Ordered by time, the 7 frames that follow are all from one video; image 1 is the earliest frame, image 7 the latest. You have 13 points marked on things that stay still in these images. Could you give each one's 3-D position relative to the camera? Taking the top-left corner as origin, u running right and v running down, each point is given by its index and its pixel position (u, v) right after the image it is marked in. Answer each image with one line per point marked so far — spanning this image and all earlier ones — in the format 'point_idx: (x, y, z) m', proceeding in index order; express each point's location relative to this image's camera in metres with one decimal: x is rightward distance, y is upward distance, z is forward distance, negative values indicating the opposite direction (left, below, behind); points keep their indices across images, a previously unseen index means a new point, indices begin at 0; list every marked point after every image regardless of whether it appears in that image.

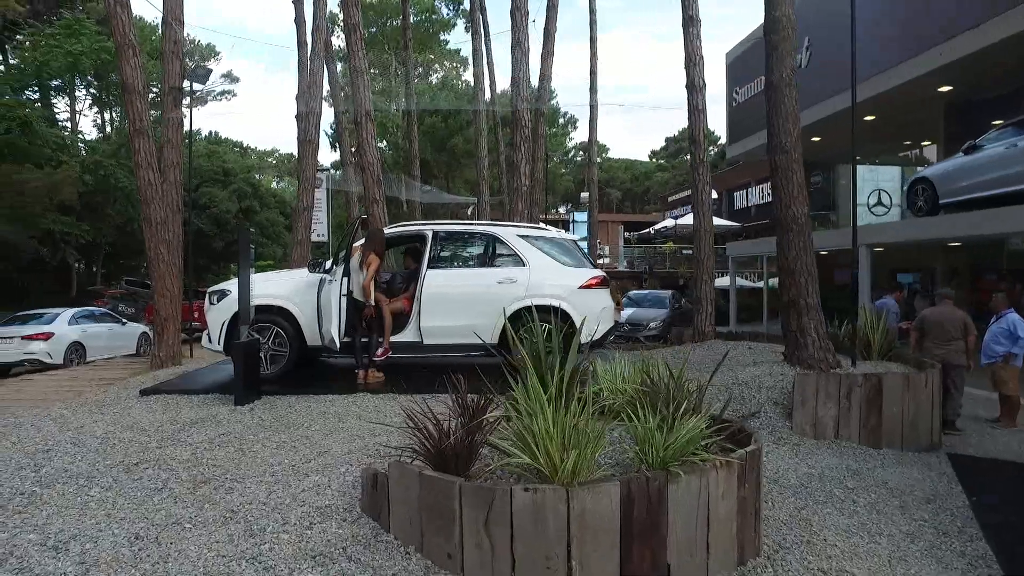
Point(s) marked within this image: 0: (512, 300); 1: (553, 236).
0: (0.0, -0.2, +8.4) m
1: (+0.6, +0.7, +8.9) m
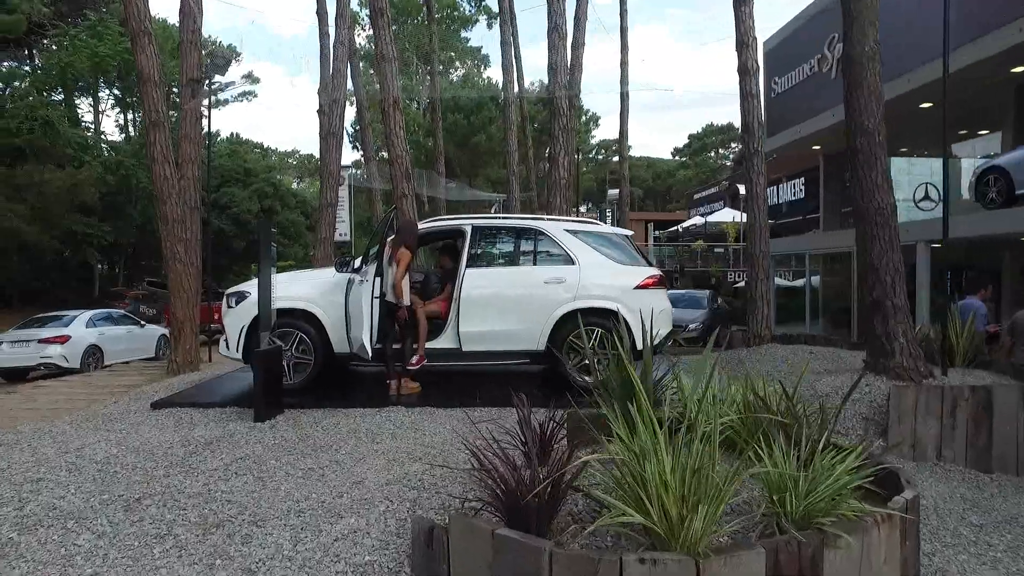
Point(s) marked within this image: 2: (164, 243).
0: (+0.5, -0.2, +7.6) m
1: (+1.1, +0.7, +8.0) m
2: (-6.1, +0.8, +11.4) m
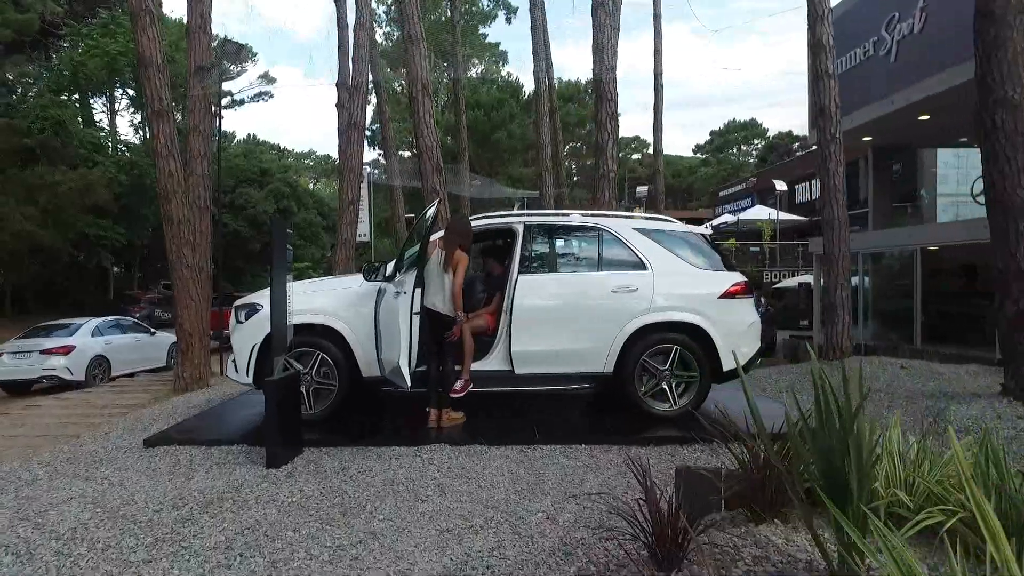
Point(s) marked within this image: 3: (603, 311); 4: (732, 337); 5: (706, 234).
0: (+1.1, -0.3, +6.3) m
1: (+1.7, +0.6, +6.7) m
2: (-5.4, +0.7, +10.3) m
3: (+0.9, -0.3, +6.3) m
4: (+2.2, -0.5, +6.4) m
5: (+2.0, +0.6, +6.8) m
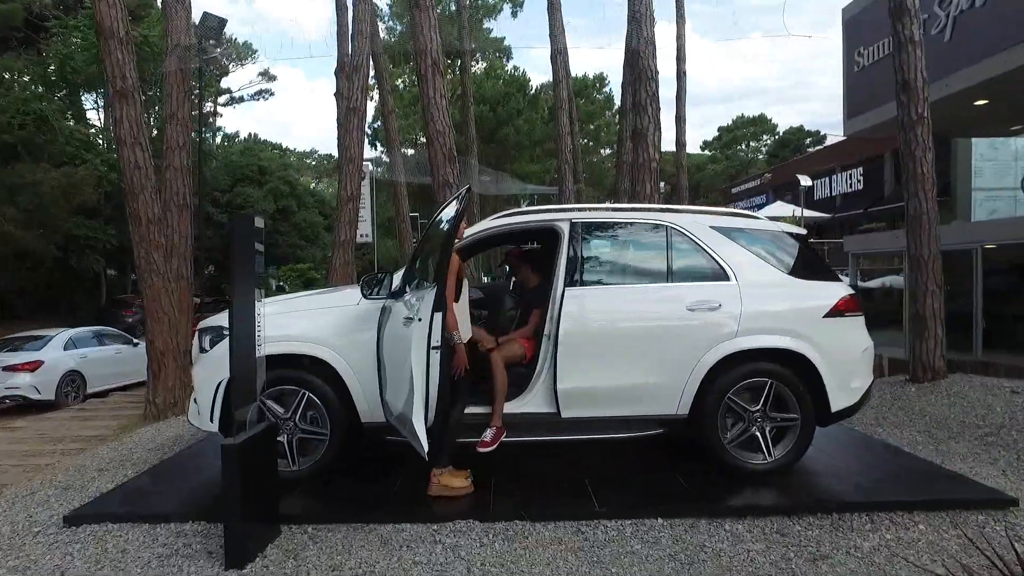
0: (+1.4, -0.4, +4.8) m
1: (+2.0, +0.5, +5.3) m
2: (-5.1, +0.5, +8.8) m
3: (+1.2, -0.4, +4.8) m
4: (+2.5, -0.6, +4.9) m
5: (+2.3, +0.4, +5.3) m
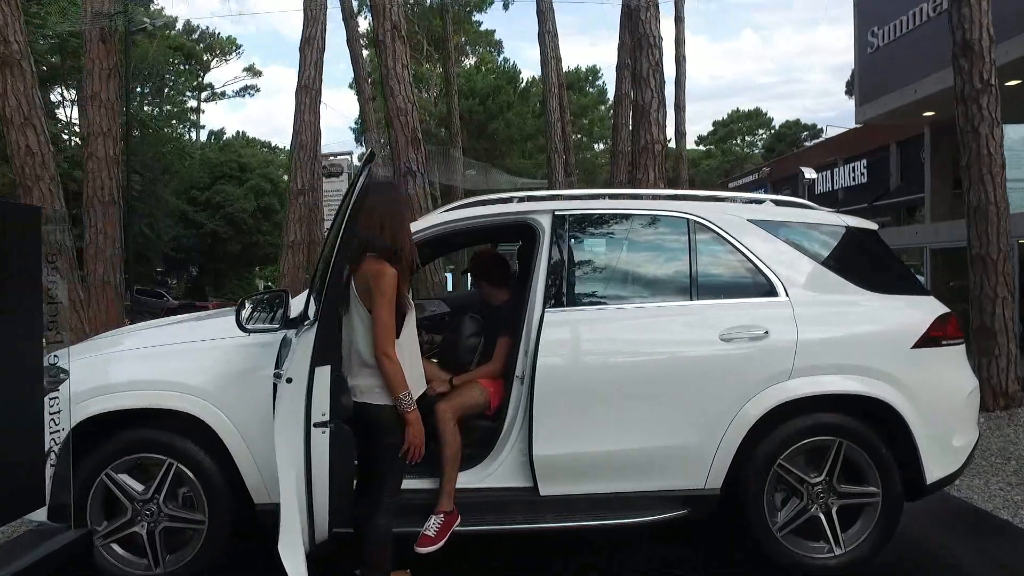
0: (+1.2, -0.5, +3.4) m
1: (+1.8, +0.4, +3.8) m
2: (-5.3, +0.4, +7.3) m
3: (+1.0, -0.5, +3.4) m
4: (+2.3, -0.7, +3.4) m
5: (+2.1, +0.3, +3.8) m
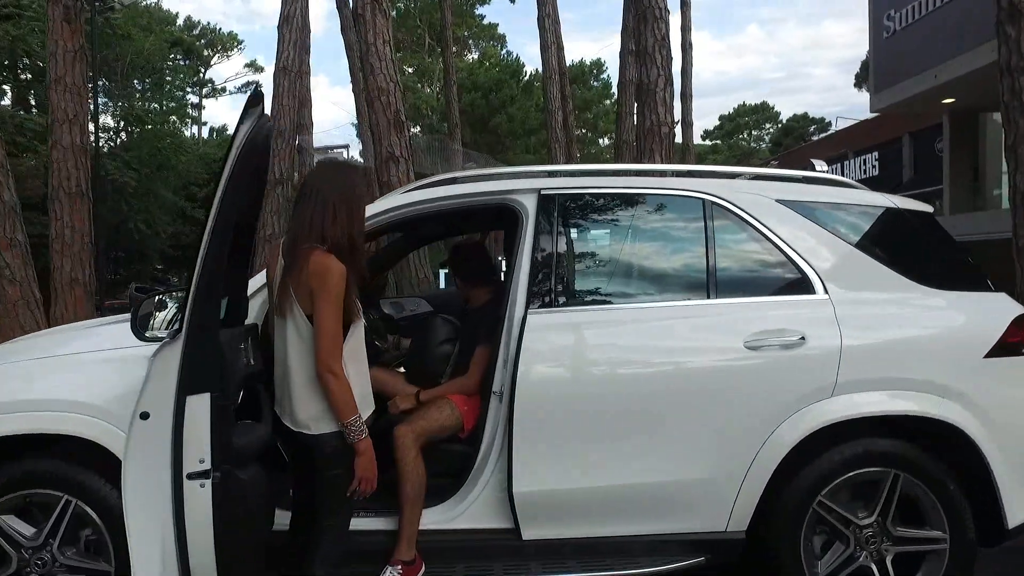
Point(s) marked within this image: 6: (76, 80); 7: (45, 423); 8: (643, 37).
0: (+1.1, -0.5, +2.7) m
1: (+1.7, +0.4, +3.1) m
2: (-5.4, +0.4, +6.7) m
3: (+0.9, -0.5, +2.7) m
4: (+2.2, -0.7, +2.8) m
5: (+2.0, +0.4, +3.2) m
6: (-5.8, +2.8, +8.6) m
7: (-1.9, -0.5, +2.6) m
8: (+1.4, +2.8, +7.2) m
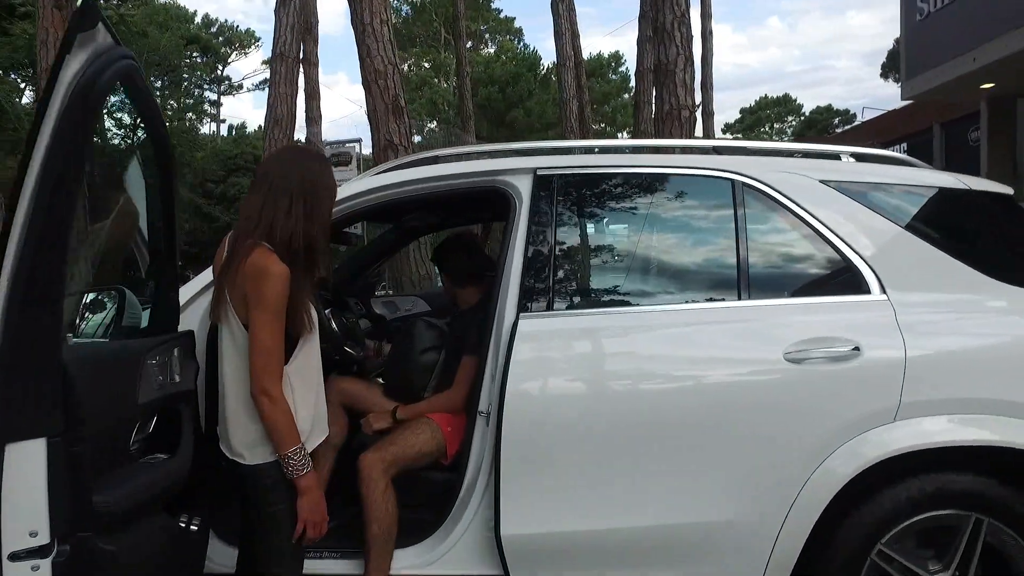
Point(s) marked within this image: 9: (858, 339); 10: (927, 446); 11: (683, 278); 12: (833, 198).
0: (+1.1, -0.5, +2.2) m
1: (+1.7, +0.4, +2.6) m
2: (-5.3, +0.4, +6.4) m
3: (+0.8, -0.5, +2.2) m
4: (+2.1, -0.7, +2.2) m
5: (+2.0, +0.4, +2.6) m
6: (-5.7, +2.8, +8.3) m
7: (-2.0, -0.5, +2.2) m
8: (+1.5, +2.8, +6.7) m
9: (+1.2, -0.2, +2.3) m
10: (+1.4, -0.5, +2.2) m
11: (+0.6, 0.0, +2.4) m
12: (+1.2, +0.3, +2.5) m
